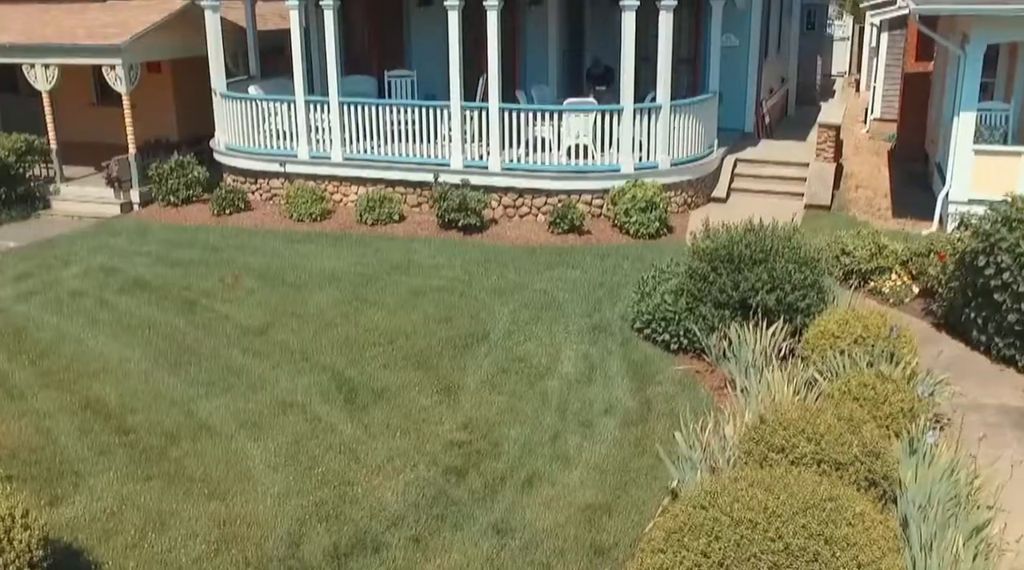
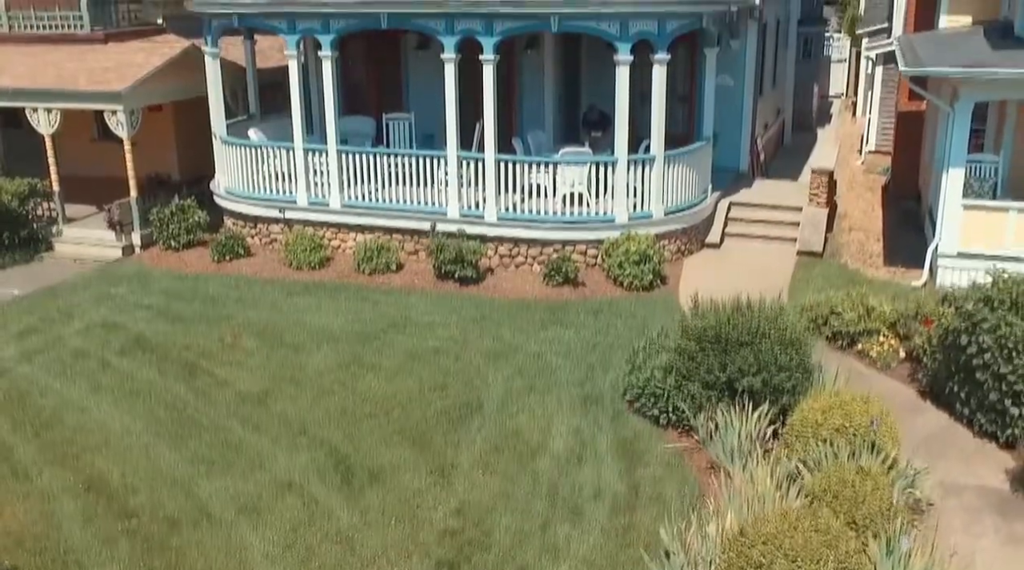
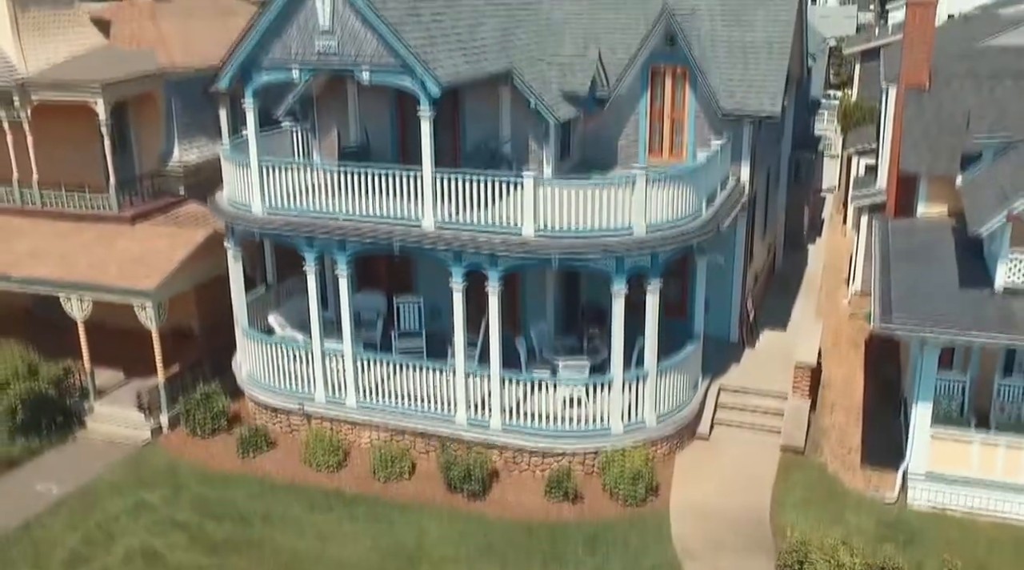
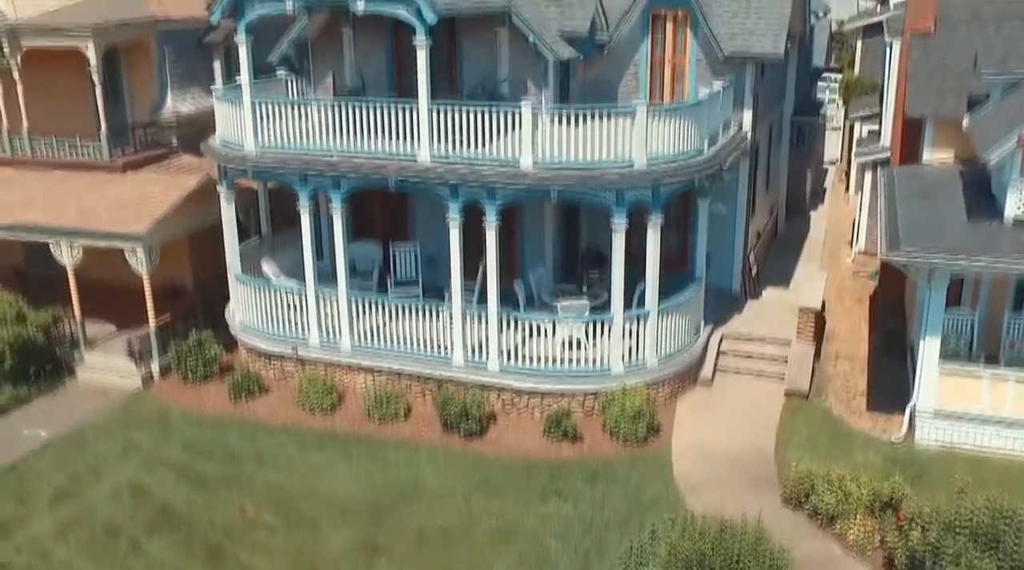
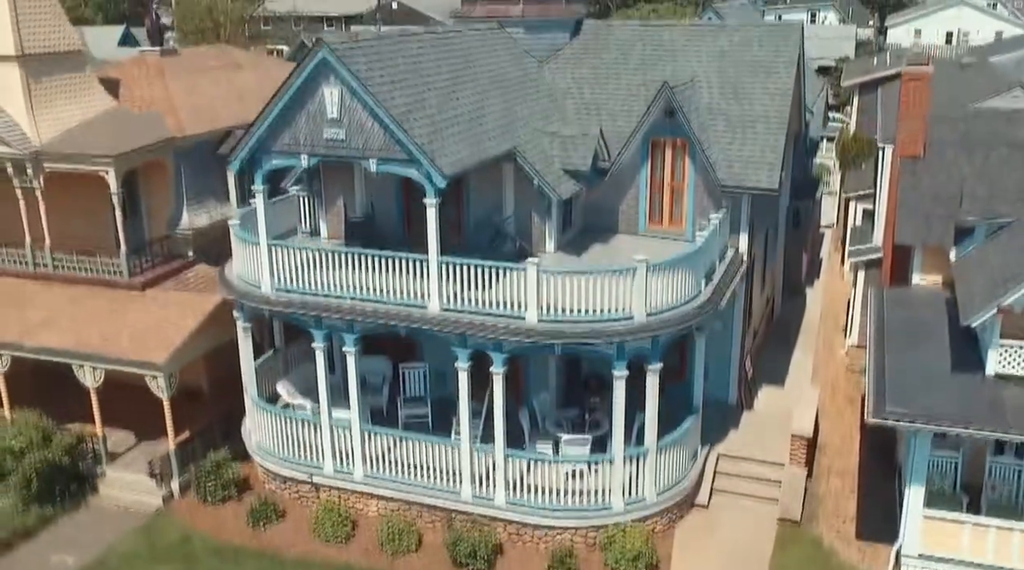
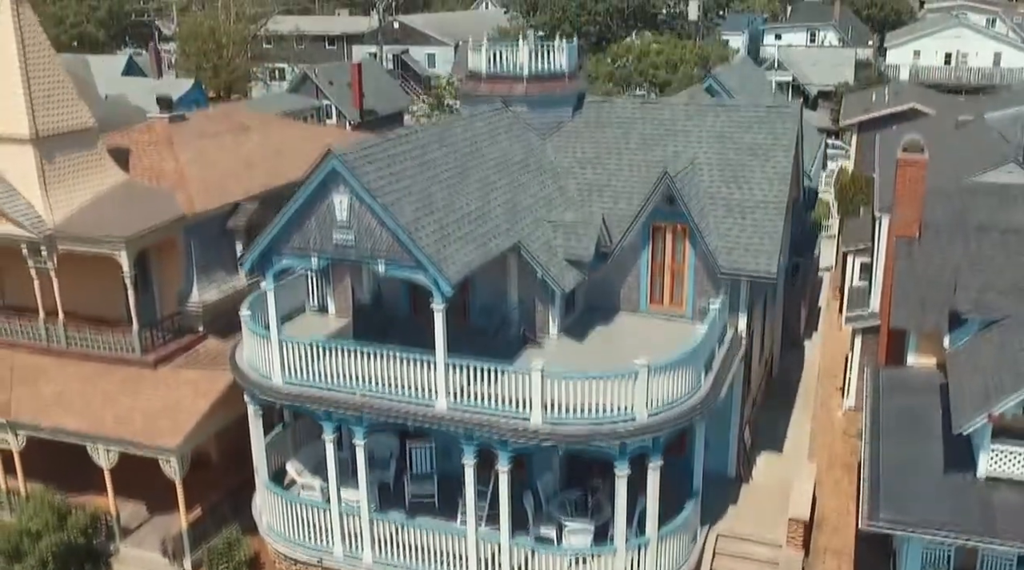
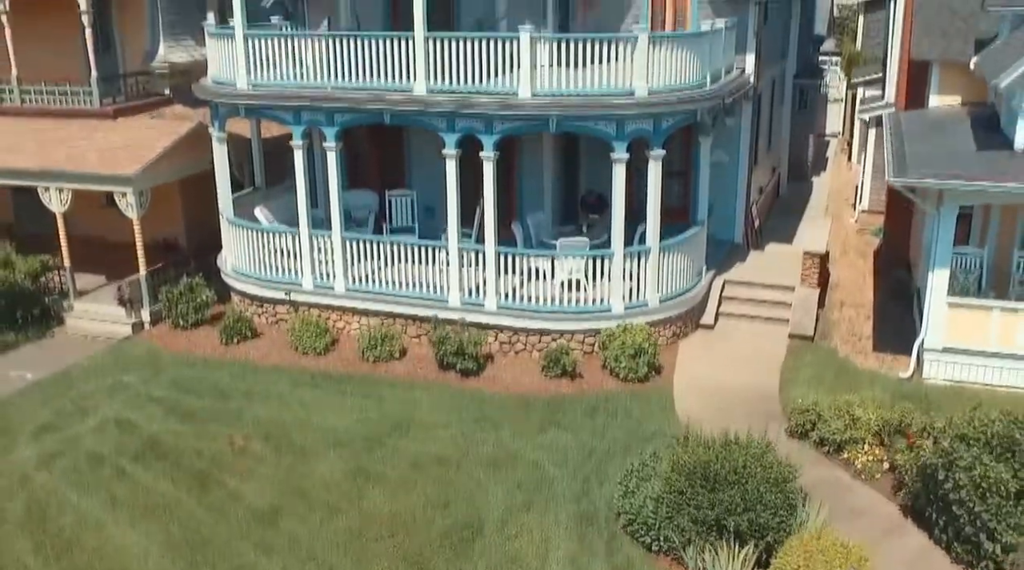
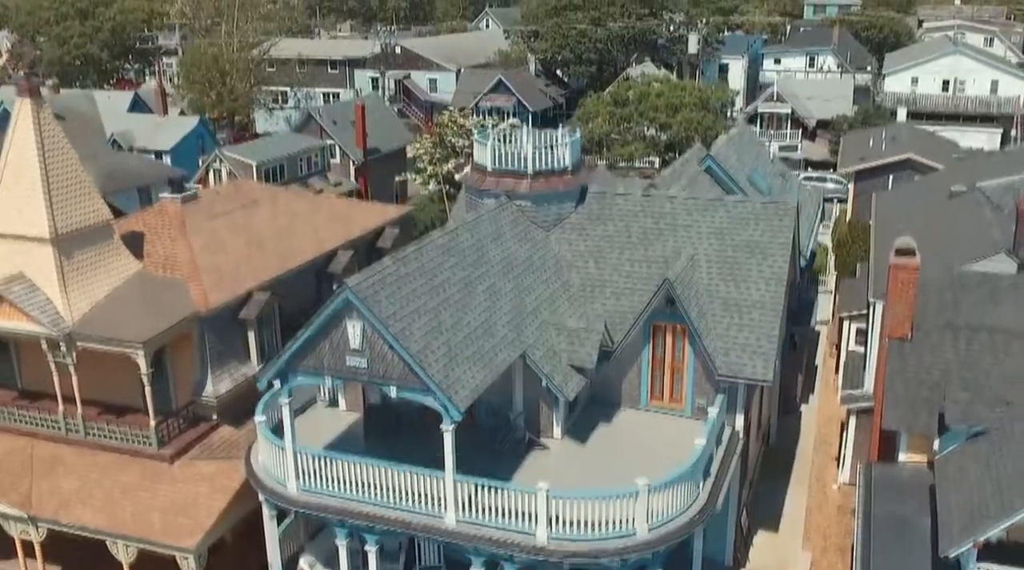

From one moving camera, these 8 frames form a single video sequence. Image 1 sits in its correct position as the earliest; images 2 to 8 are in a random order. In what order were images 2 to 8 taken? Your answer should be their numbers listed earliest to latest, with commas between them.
2, 7, 4, 3, 5, 6, 8
